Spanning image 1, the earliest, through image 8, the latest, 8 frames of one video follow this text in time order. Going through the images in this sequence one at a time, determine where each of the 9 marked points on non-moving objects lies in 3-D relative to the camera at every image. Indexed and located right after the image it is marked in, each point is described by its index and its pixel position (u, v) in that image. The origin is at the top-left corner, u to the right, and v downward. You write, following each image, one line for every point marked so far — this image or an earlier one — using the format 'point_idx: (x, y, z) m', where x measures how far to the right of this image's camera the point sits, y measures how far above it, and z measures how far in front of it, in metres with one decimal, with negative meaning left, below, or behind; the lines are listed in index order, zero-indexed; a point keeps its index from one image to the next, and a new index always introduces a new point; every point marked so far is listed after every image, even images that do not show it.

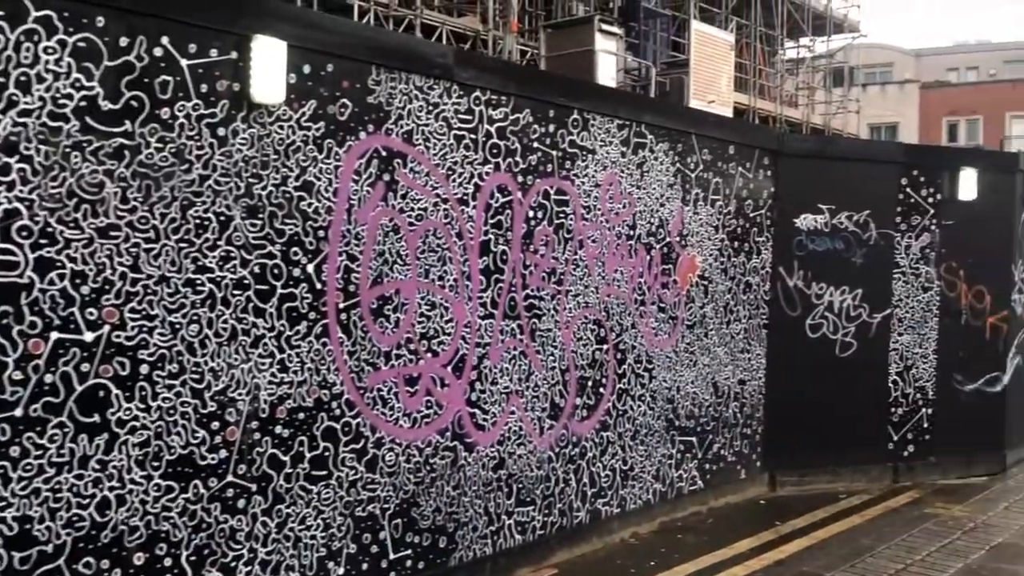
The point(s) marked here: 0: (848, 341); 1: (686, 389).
0: (+2.7, -0.4, +7.5) m
1: (+1.2, -0.7, +6.5) m
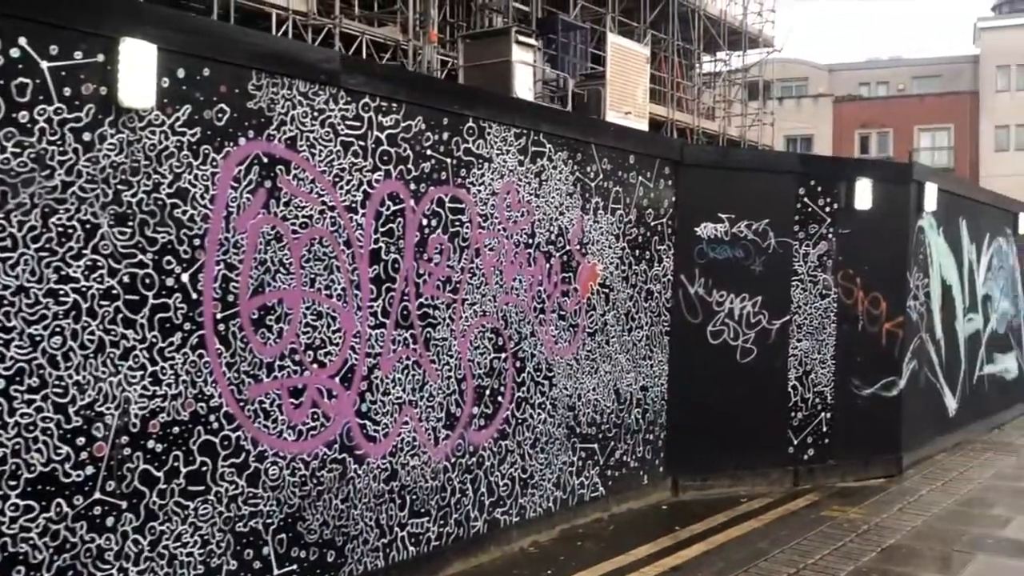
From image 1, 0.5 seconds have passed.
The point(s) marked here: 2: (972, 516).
0: (+1.9, -0.5, +7.7) m
1: (+0.5, -0.8, +6.5) m
2: (+3.4, -1.7, +6.9) m
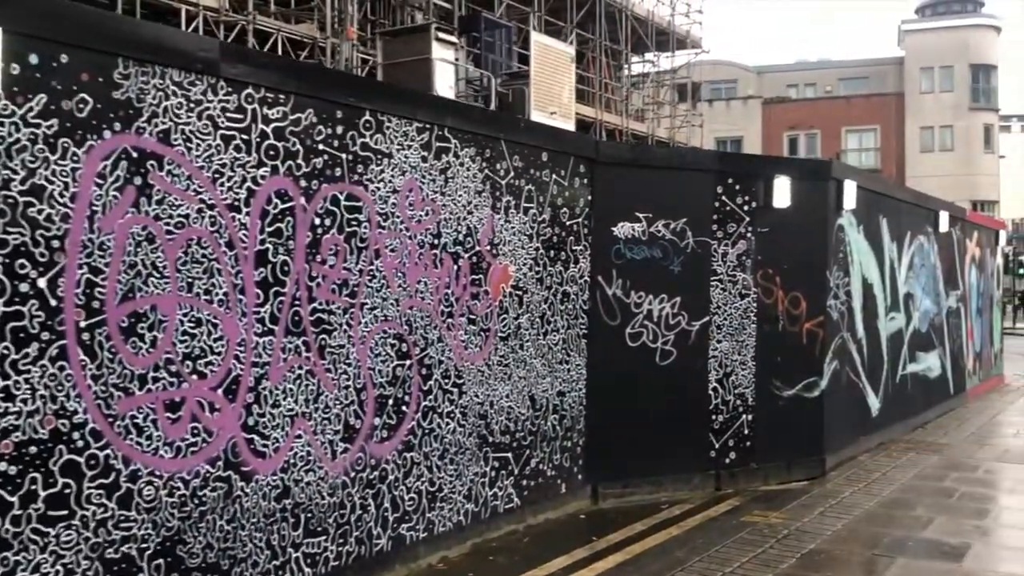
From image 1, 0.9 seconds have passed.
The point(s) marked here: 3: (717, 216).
0: (+1.2, -0.5, +7.5) m
1: (-0.1, -0.8, +6.3) m
2: (+2.8, -1.7, +6.8) m
3: (+1.7, +0.6, +7.7) m
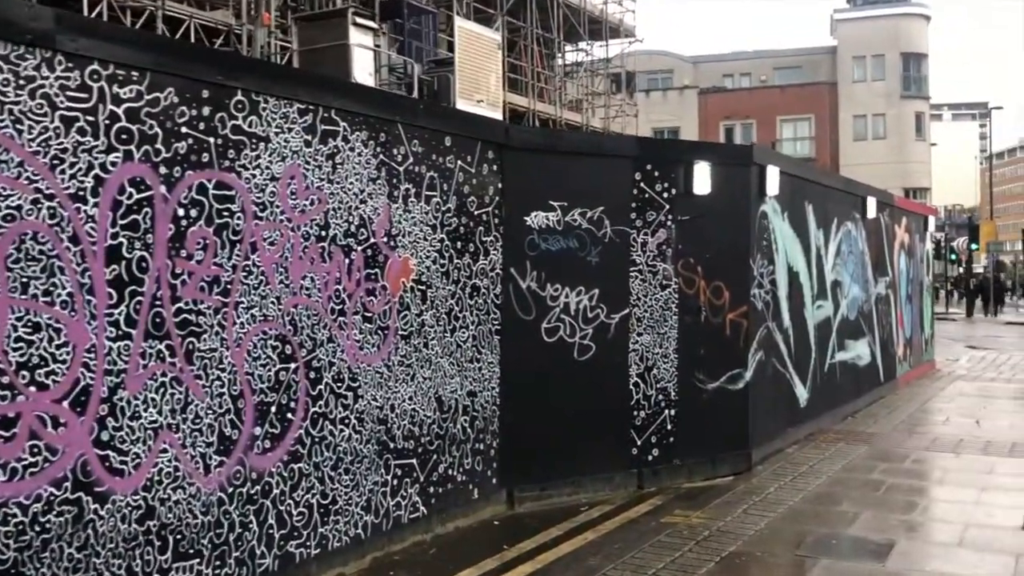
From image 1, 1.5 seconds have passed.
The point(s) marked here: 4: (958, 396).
0: (+0.6, -0.4, +7.1) m
1: (-0.7, -0.7, +5.9) m
2: (+2.1, -1.6, +6.6) m
3: (+1.0, +0.7, +7.4) m
4: (+5.9, -1.4, +12.4) m
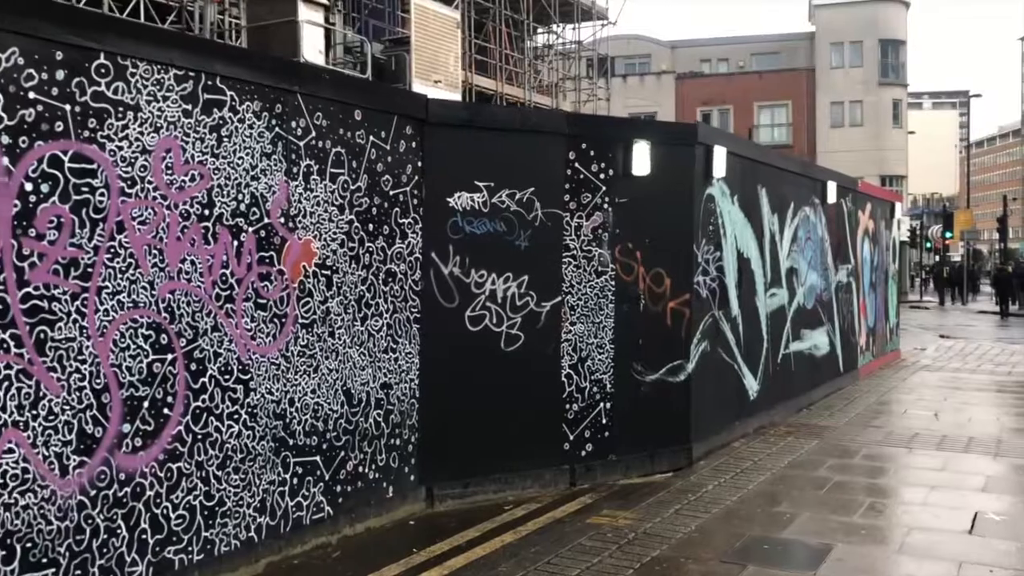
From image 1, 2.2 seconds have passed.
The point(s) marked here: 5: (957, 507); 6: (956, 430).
0: (0.0, -0.3, +6.7) m
1: (-1.2, -0.7, +5.4) m
2: (+1.6, -1.5, +6.2) m
3: (+0.4, +0.8, +7.0) m
4: (+5.3, -1.3, +12.1) m
5: (+3.1, -1.5, +6.5) m
6: (+4.4, -1.4, +9.3) m
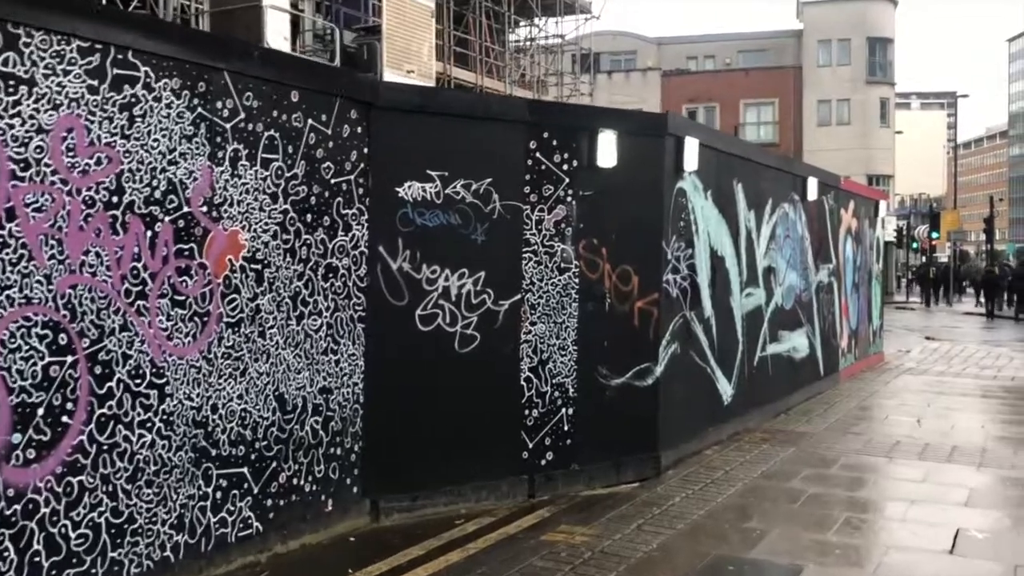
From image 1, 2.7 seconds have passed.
0: (-0.3, -0.3, +6.3) m
1: (-1.5, -0.6, +5.0) m
2: (+1.3, -1.5, +5.8) m
3: (+0.1, +0.8, +6.5) m
4: (+4.9, -1.3, +11.7) m
5: (+2.8, -1.5, +6.1) m
6: (+4.0, -1.4, +8.9) m
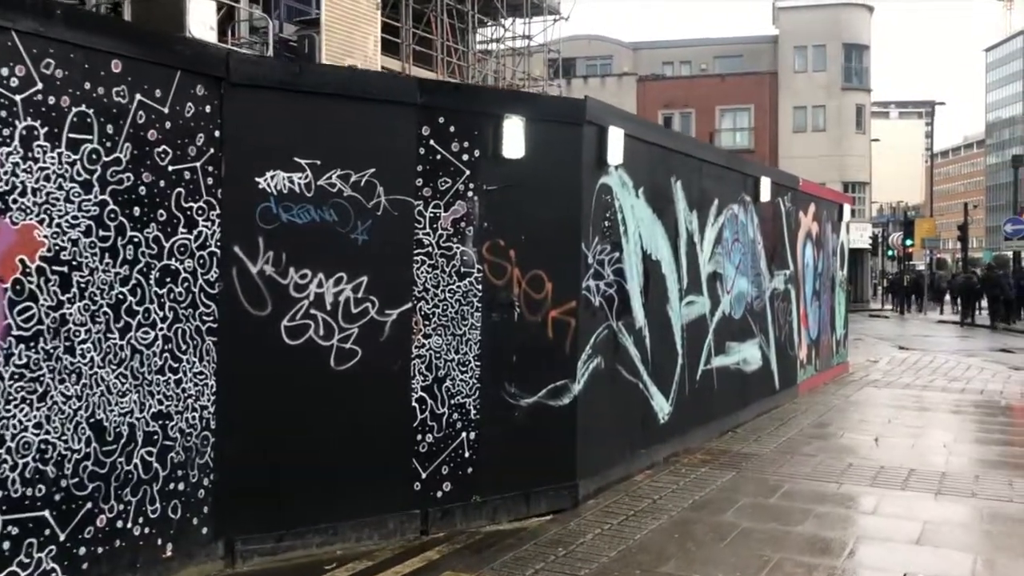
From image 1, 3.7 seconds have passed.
0: (-1.0, -0.4, +5.4) m
1: (-2.2, -0.7, +4.1) m
2: (+0.6, -1.5, +5.0) m
3: (-0.5, +0.7, +5.7) m
4: (+4.1, -1.4, +11.0) m
5: (+2.1, -1.6, +5.3) m
6: (+3.3, -1.5, +8.1) m
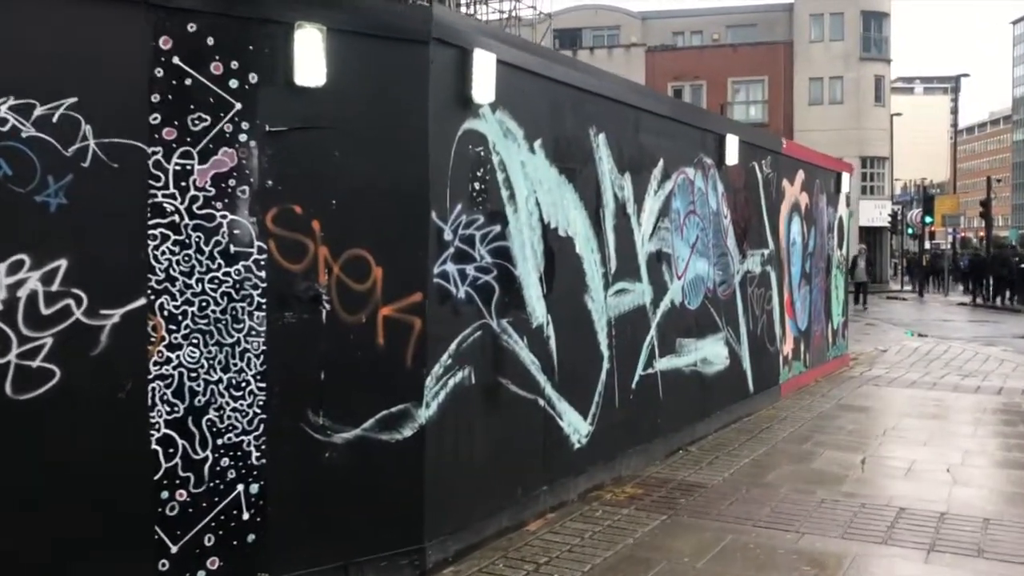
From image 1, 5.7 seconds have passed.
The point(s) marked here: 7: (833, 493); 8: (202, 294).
0: (-1.9, -0.3, +3.7) m
1: (-3.1, -0.6, +2.4) m
2: (-0.3, -1.5, +3.2) m
3: (-1.4, +0.8, +3.9) m
4: (+3.4, -1.2, +9.1) m
5: (+1.2, -1.5, +3.4) m
6: (+2.5, -1.4, +6.2) m
7: (+2.2, -1.4, +6.2) m
8: (-1.3, 0.0, +4.0) m
